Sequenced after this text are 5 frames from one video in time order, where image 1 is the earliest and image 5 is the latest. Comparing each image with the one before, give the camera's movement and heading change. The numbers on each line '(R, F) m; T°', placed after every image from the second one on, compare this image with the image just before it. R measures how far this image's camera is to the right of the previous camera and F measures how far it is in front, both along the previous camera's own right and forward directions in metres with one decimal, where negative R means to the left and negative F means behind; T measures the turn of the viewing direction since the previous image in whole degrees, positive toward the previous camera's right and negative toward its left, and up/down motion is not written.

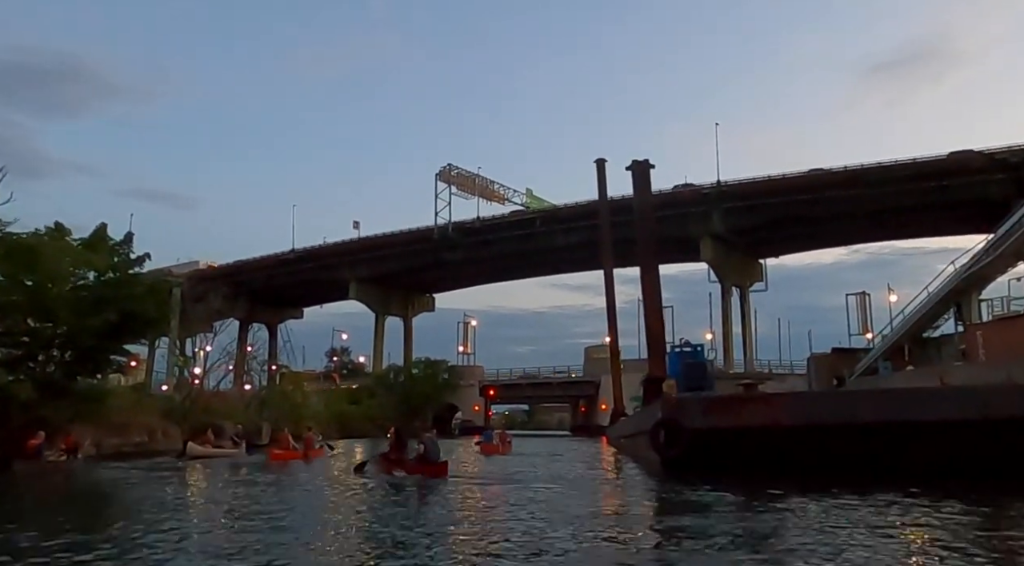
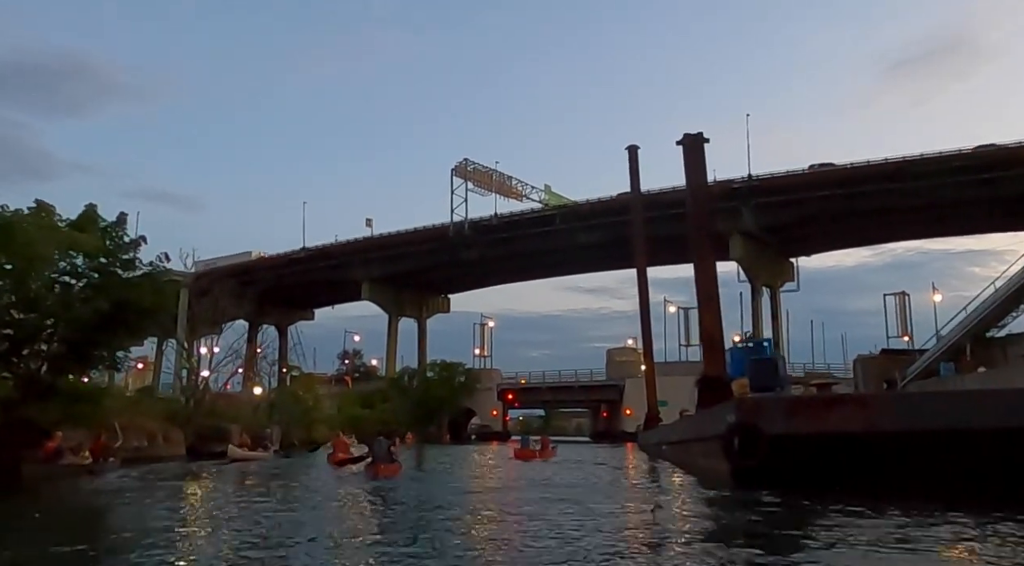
(-0.7, +2.7) m; -1°
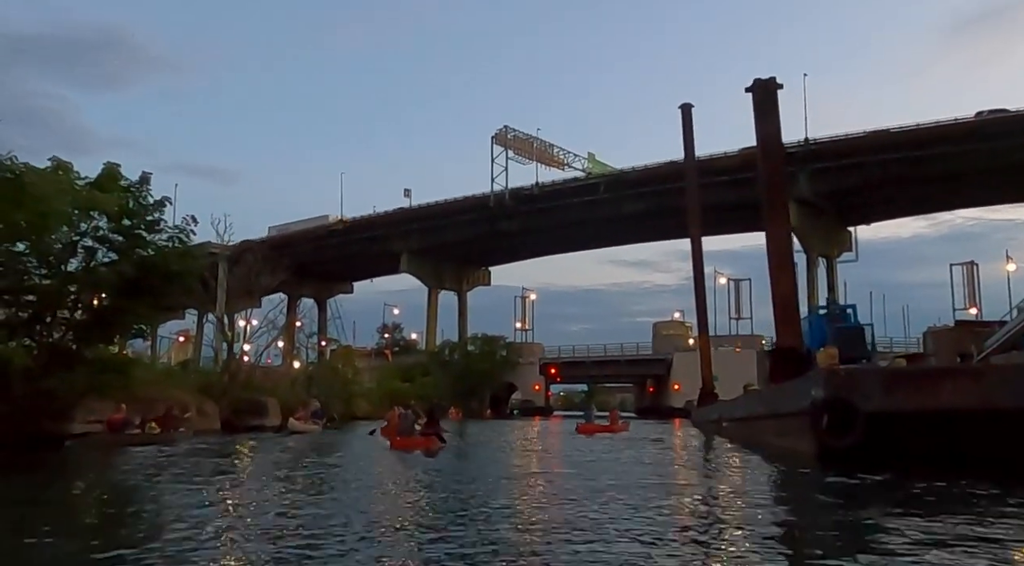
(-0.3, +1.9) m; -2°
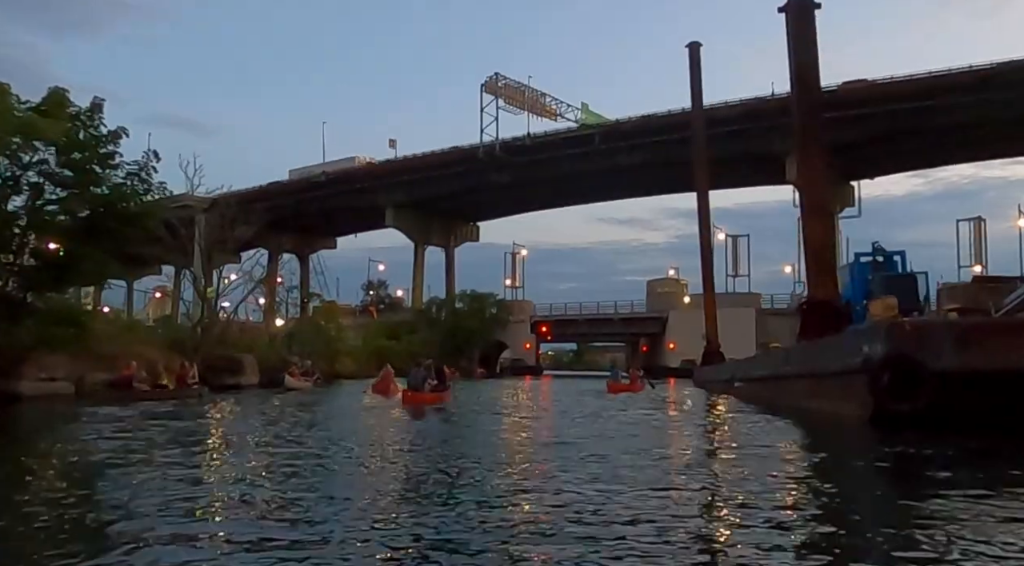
(-0.3, +2.2) m; +1°
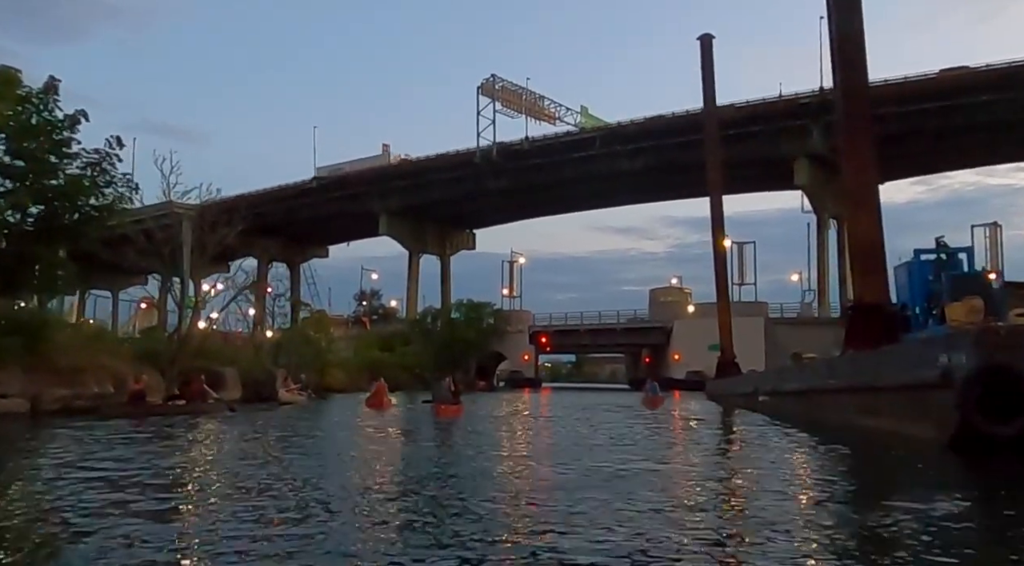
(-0.3, +2.1) m; 0°
